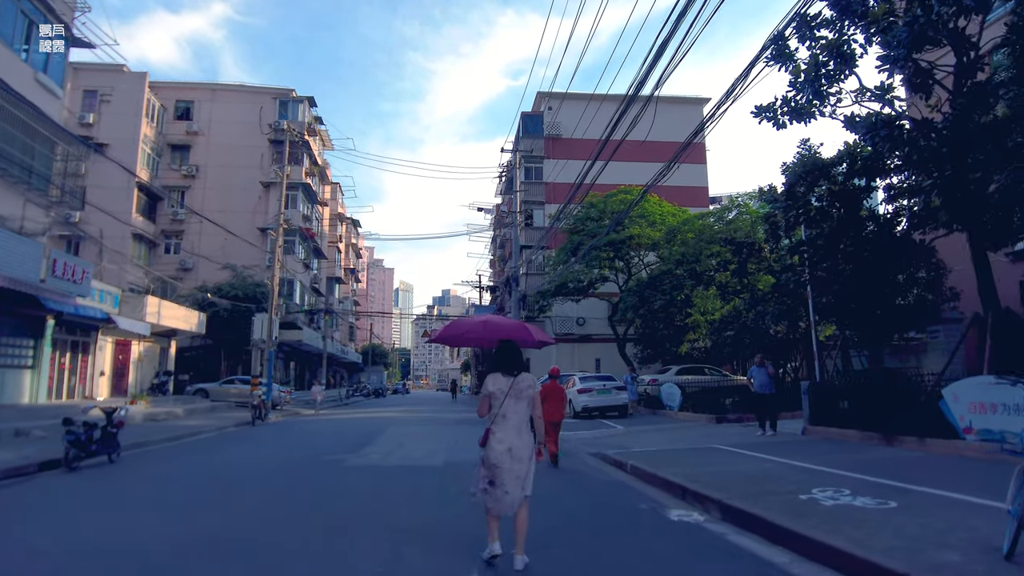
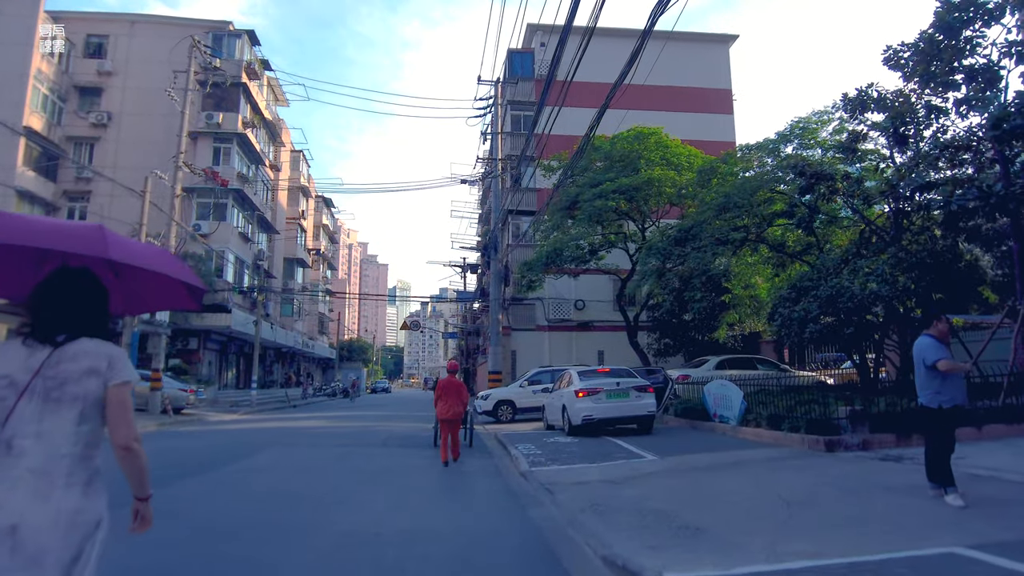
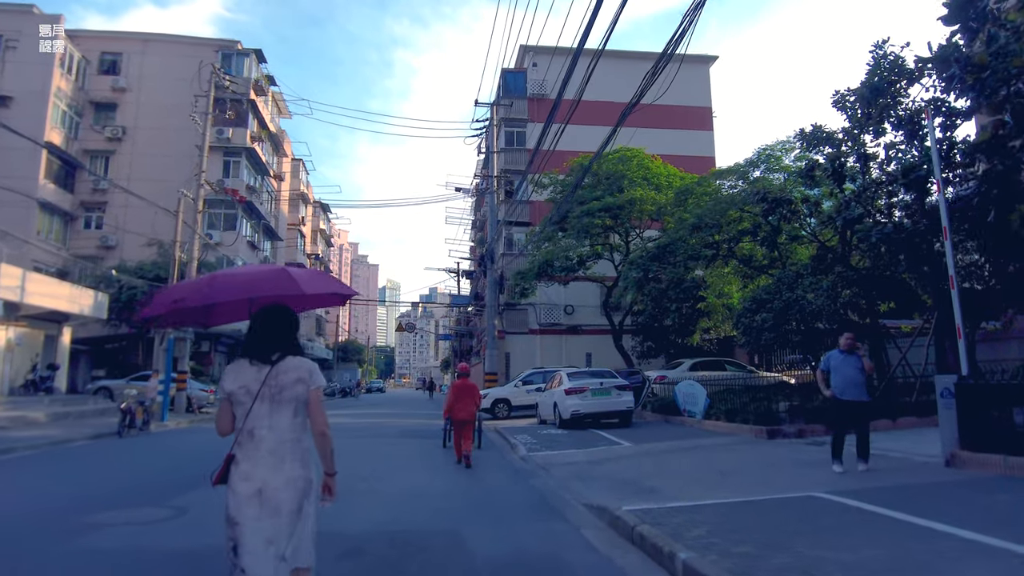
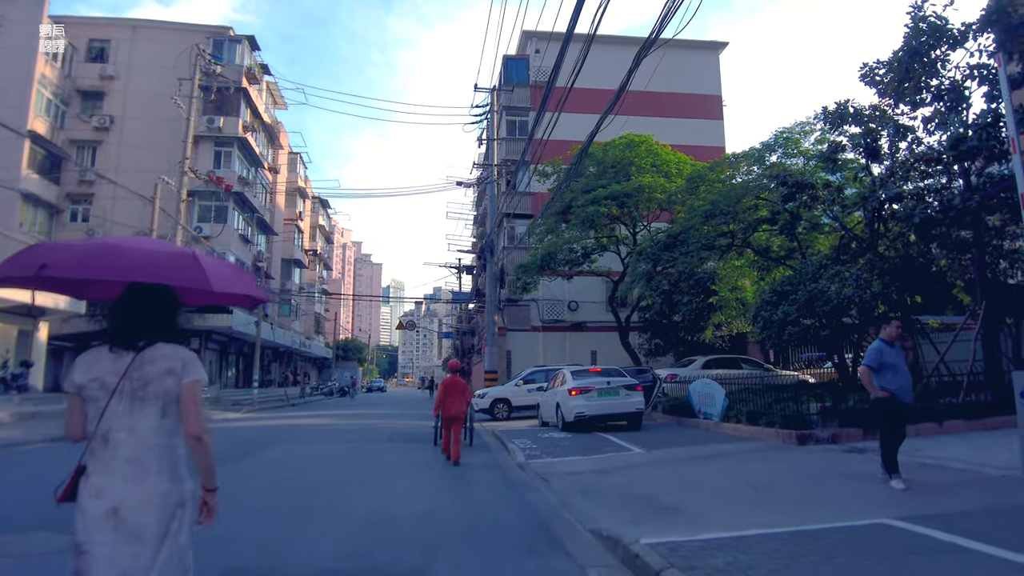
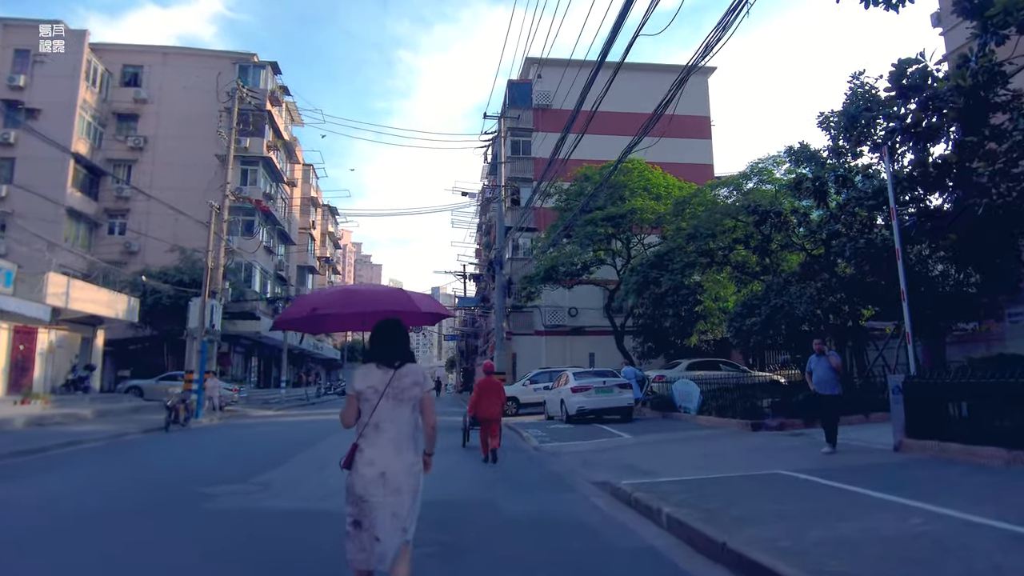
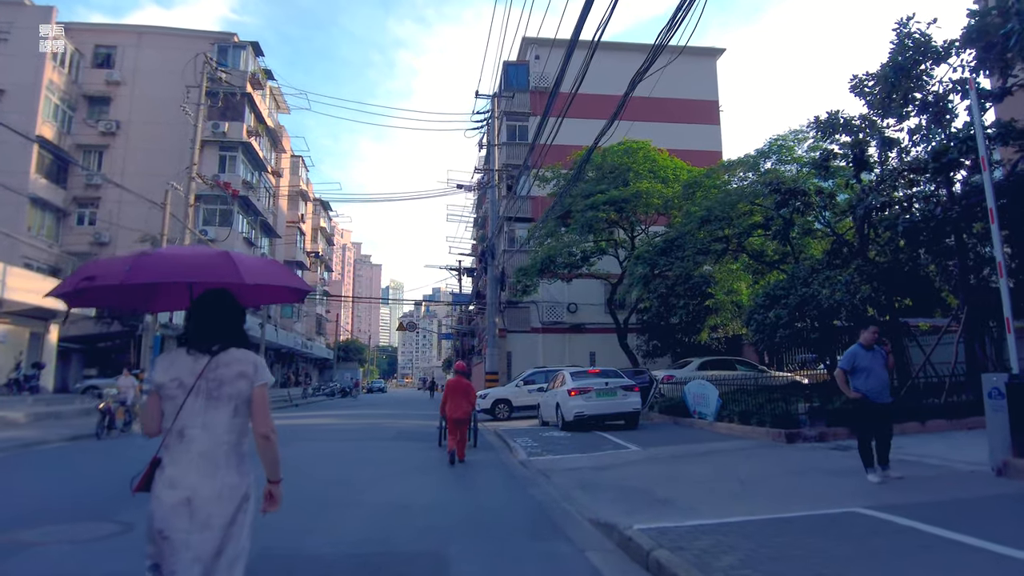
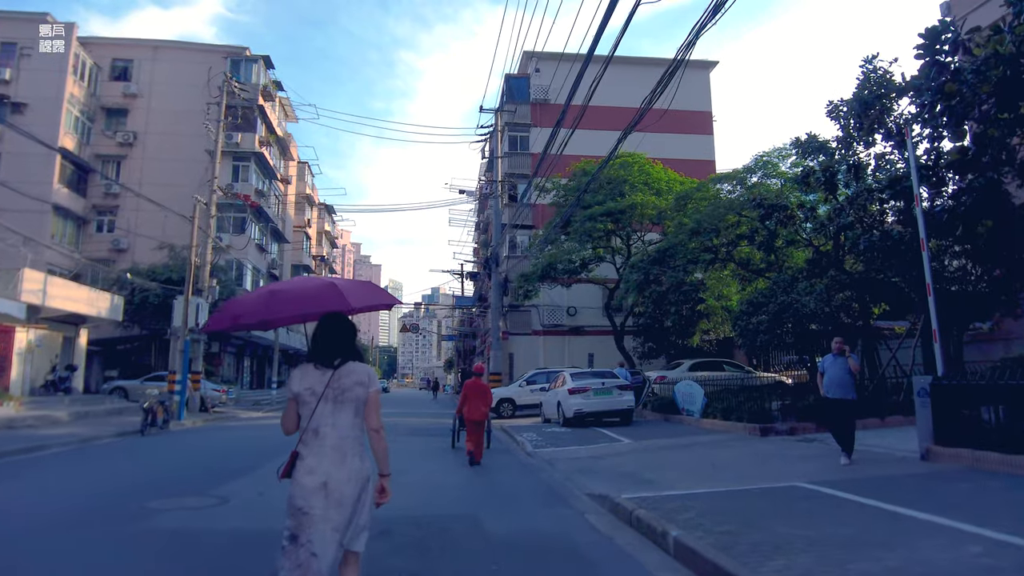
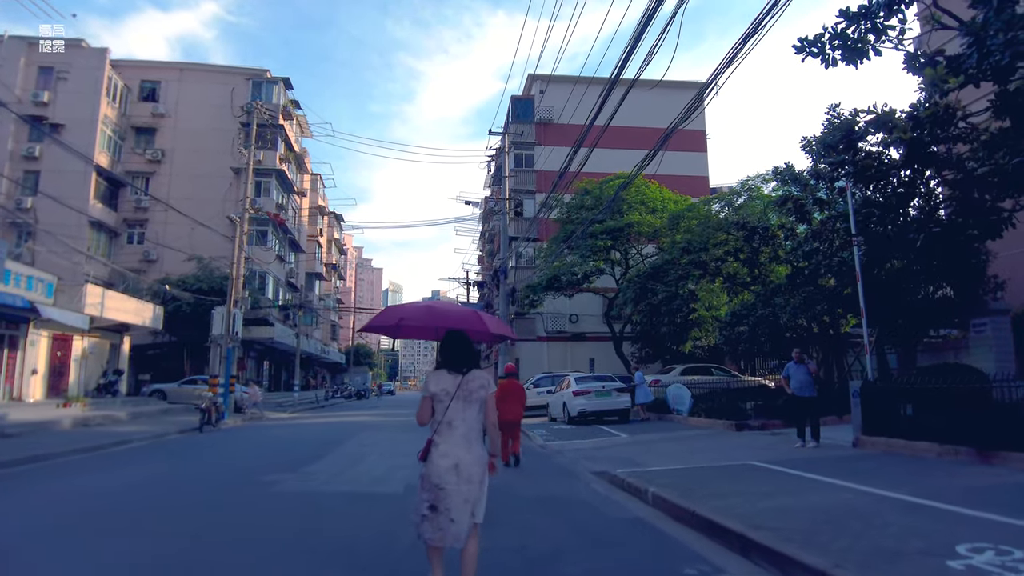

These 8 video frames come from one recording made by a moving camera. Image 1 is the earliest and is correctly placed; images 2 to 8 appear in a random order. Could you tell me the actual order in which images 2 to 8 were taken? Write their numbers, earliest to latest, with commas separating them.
8, 5, 7, 3, 6, 4, 2
